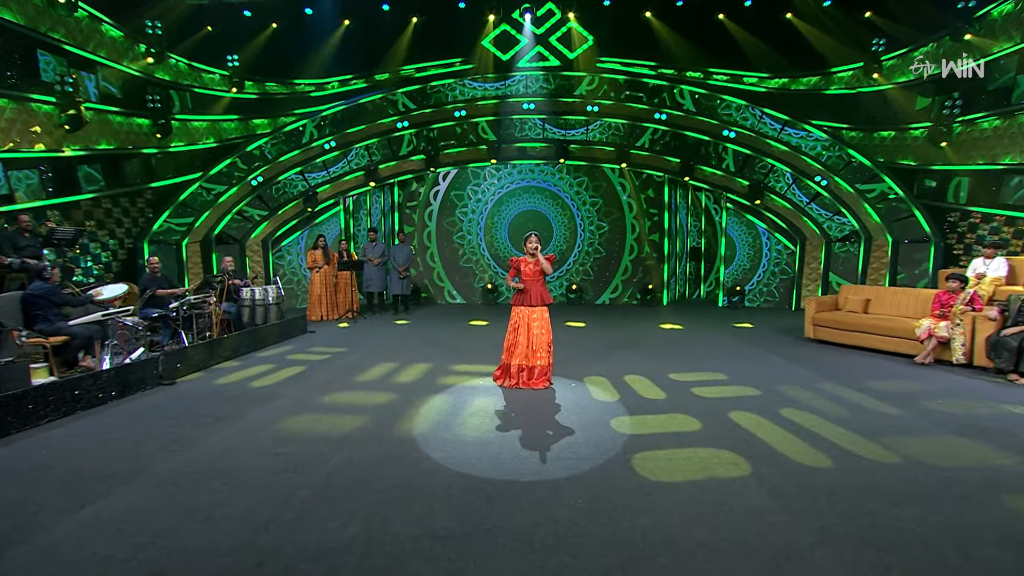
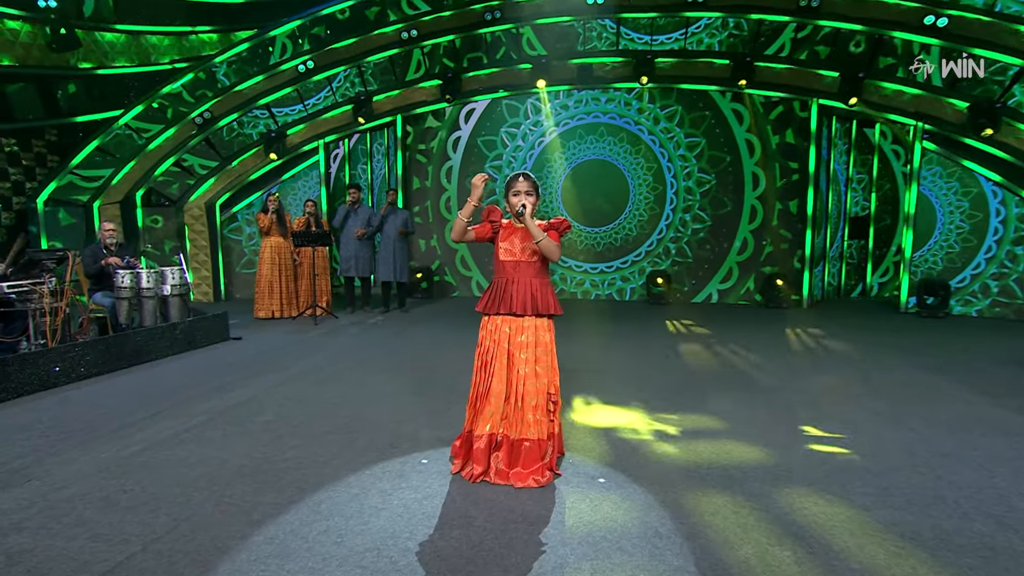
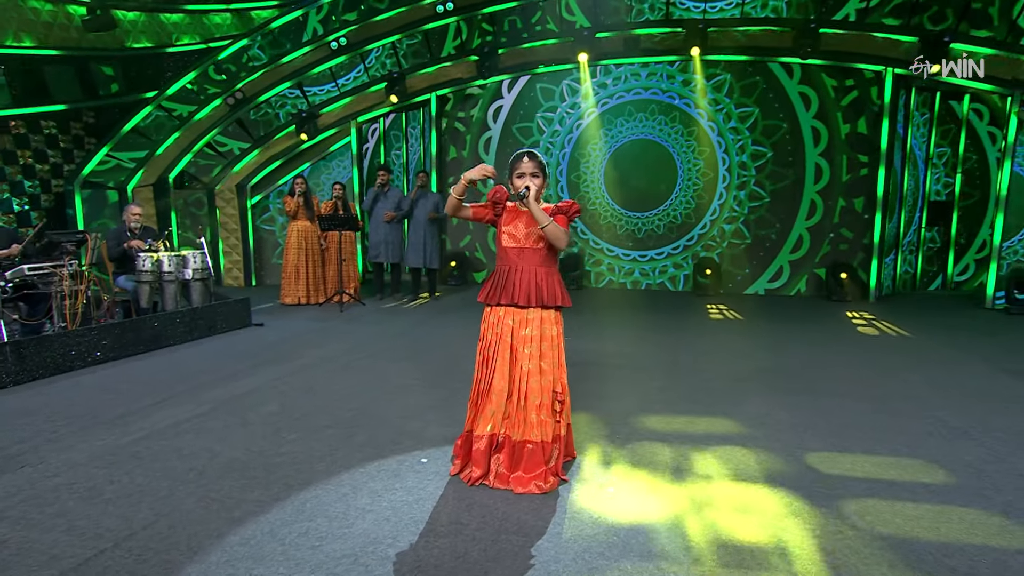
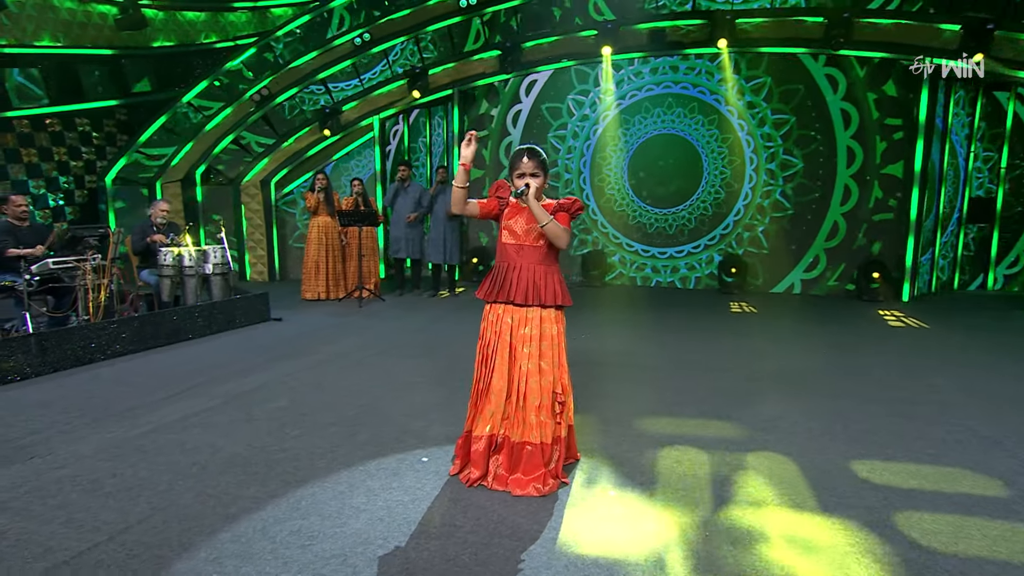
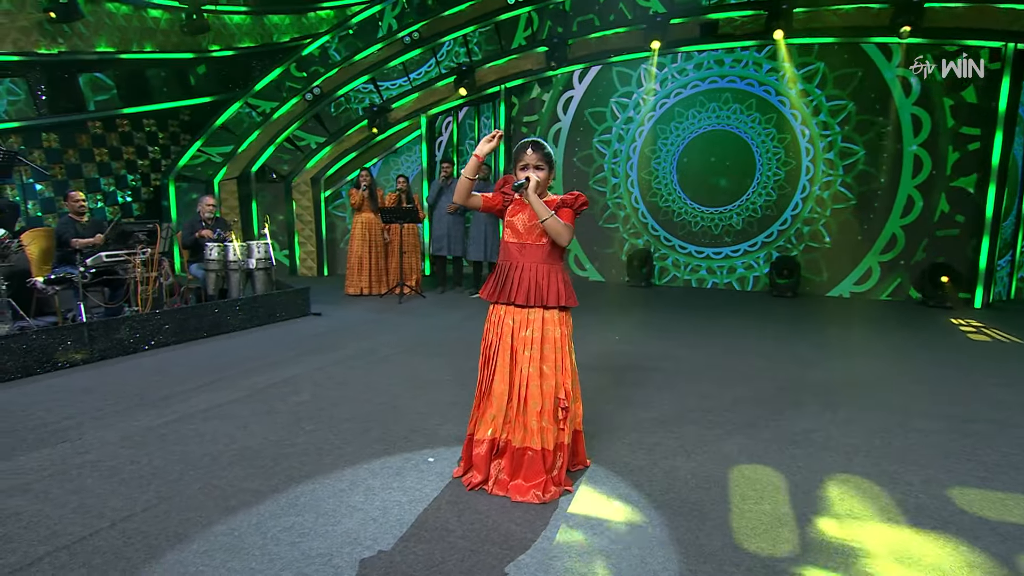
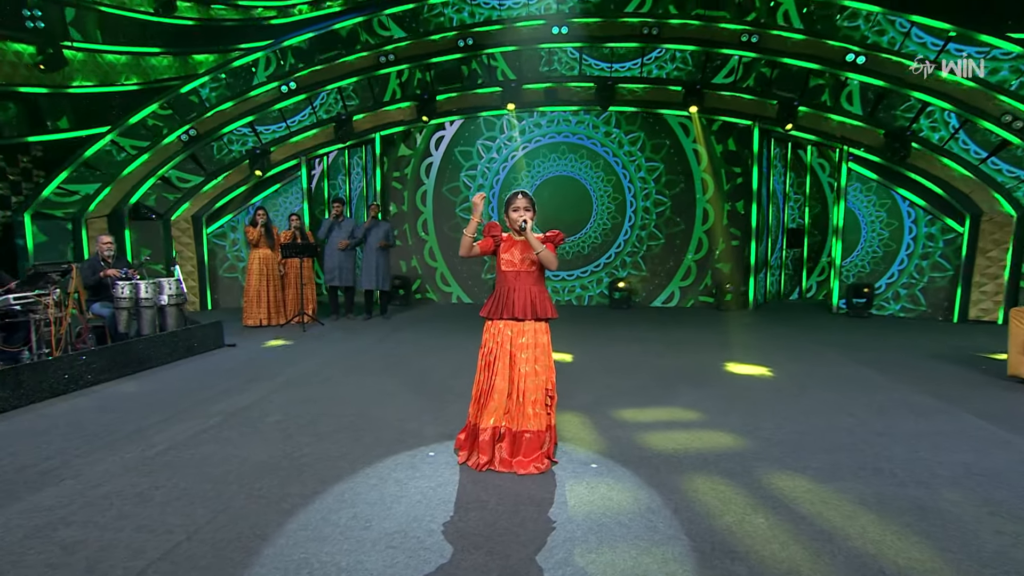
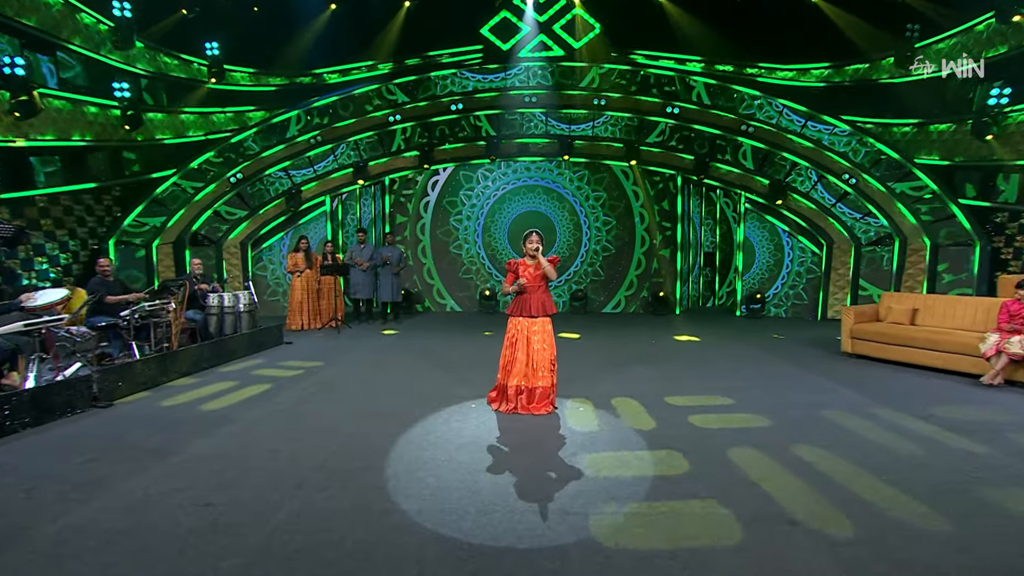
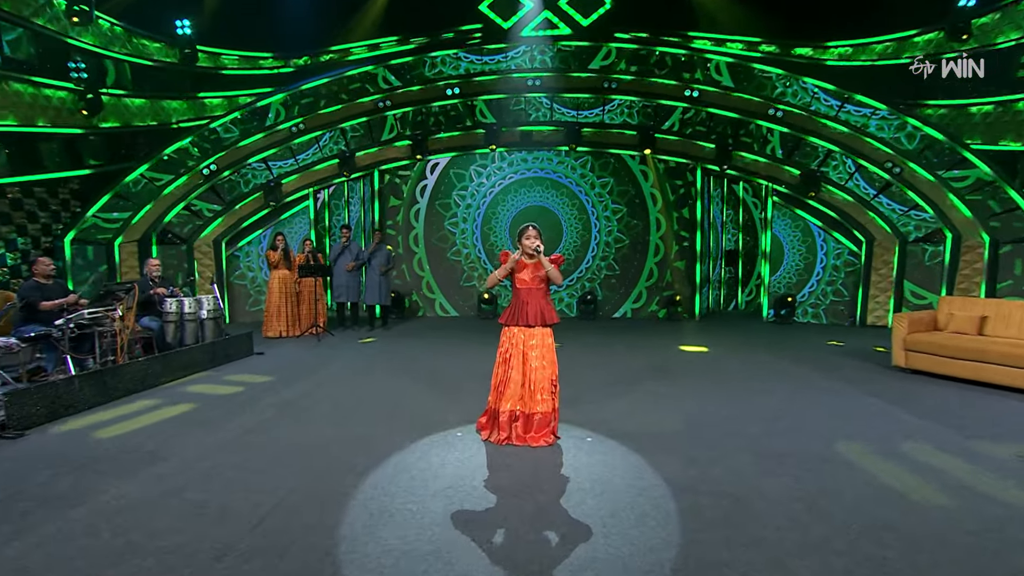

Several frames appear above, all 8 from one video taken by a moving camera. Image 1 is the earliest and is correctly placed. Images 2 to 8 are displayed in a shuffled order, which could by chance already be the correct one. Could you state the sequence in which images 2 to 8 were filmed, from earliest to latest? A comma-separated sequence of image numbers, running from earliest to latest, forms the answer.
7, 8, 6, 2, 3, 4, 5
